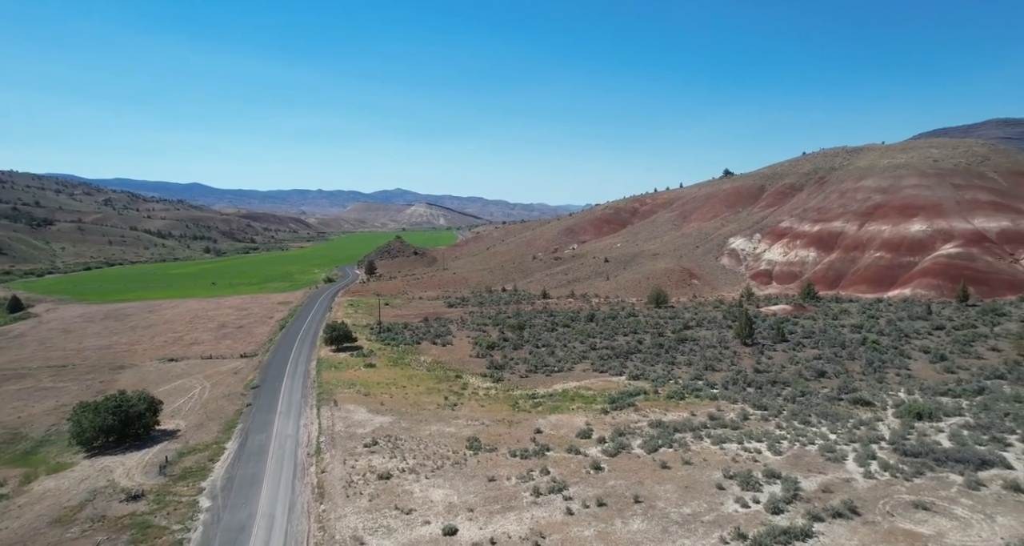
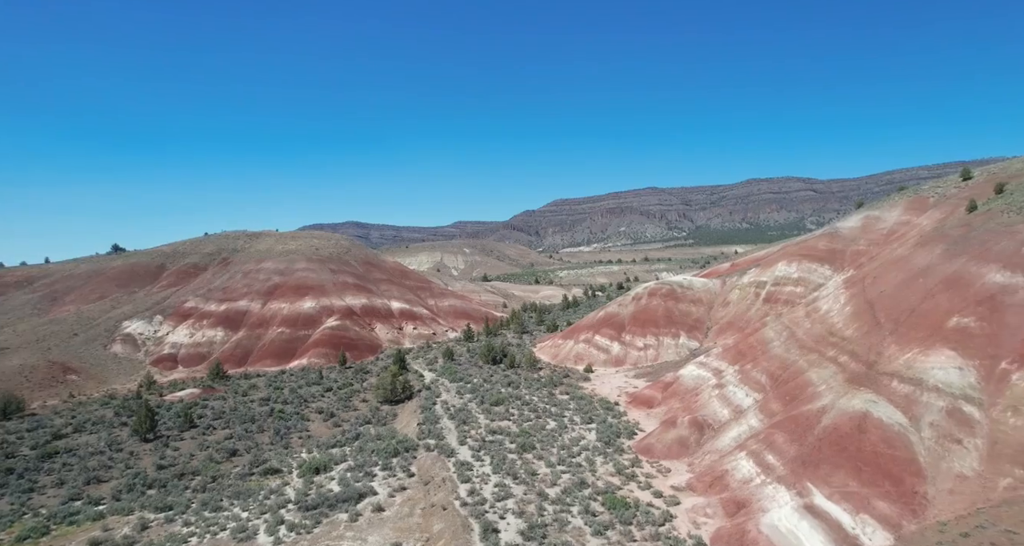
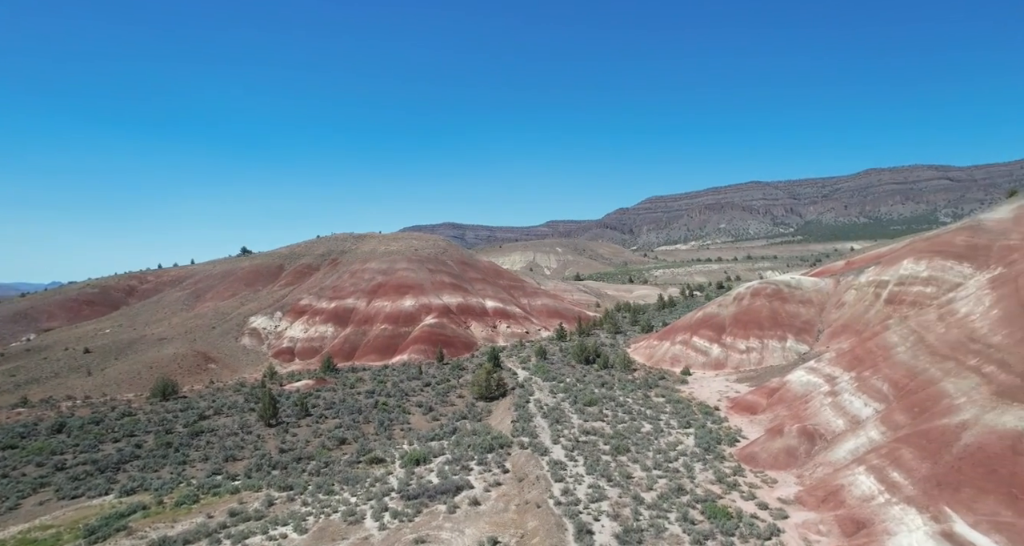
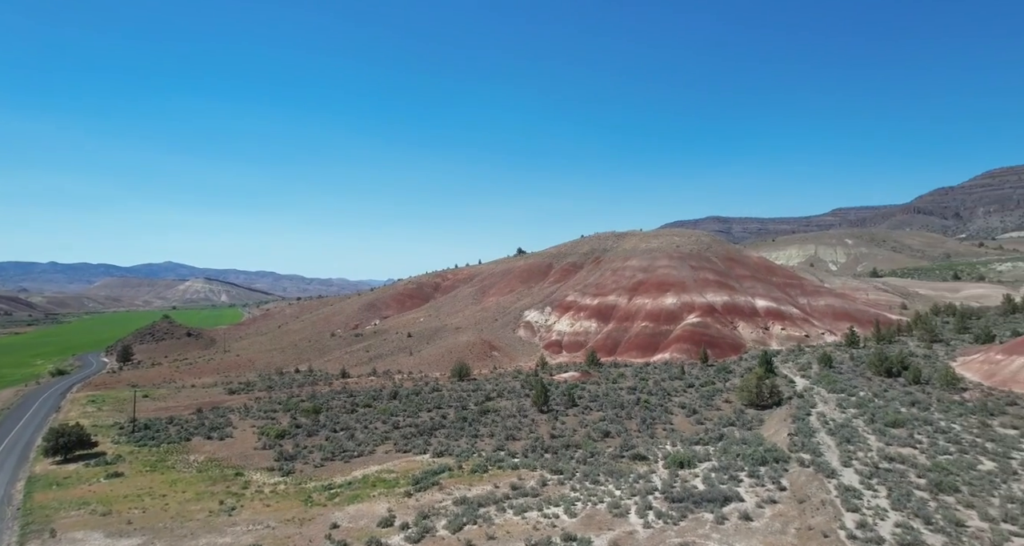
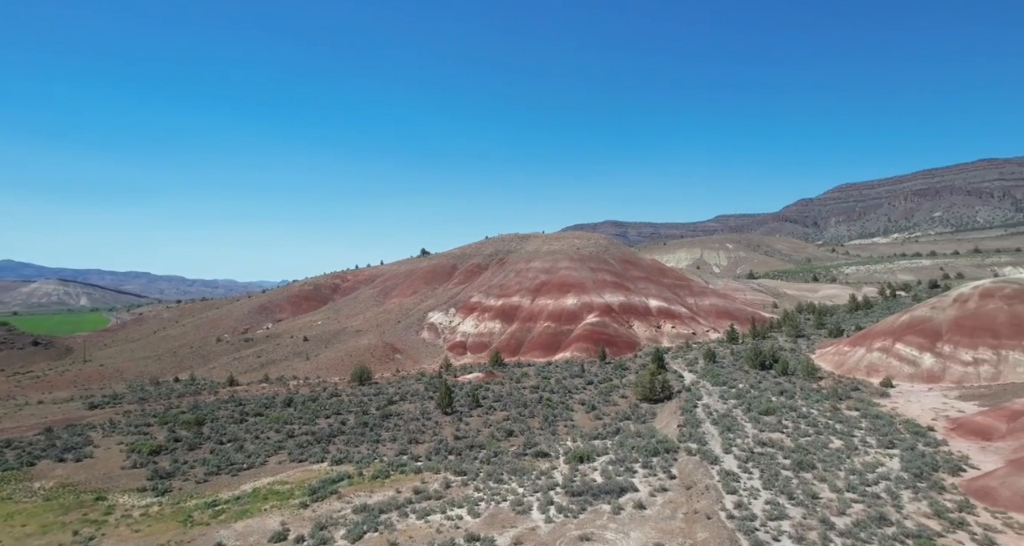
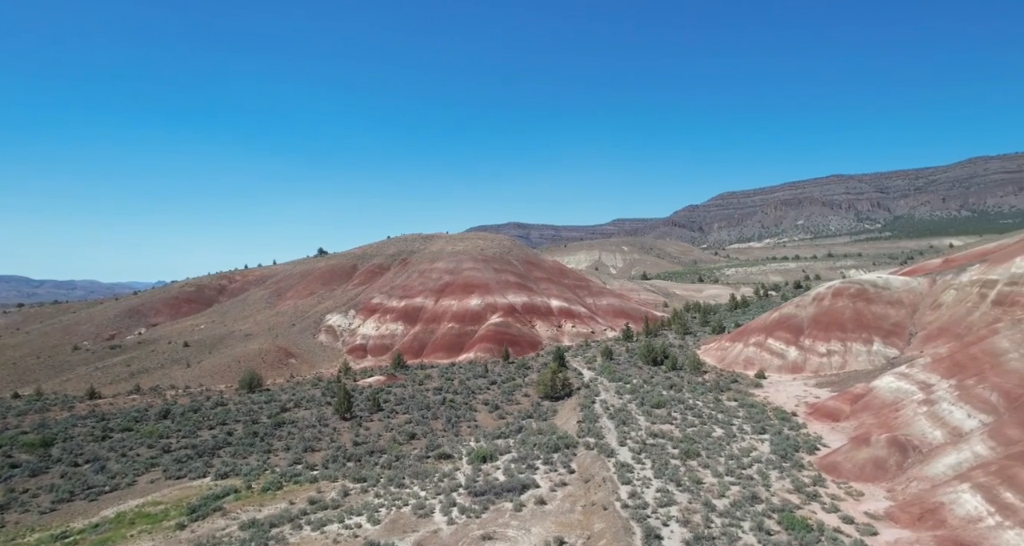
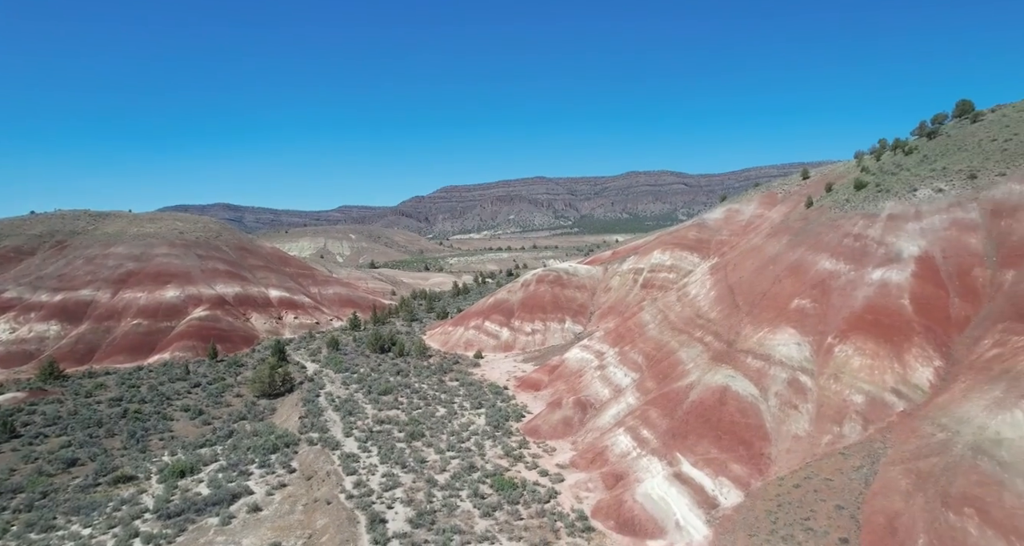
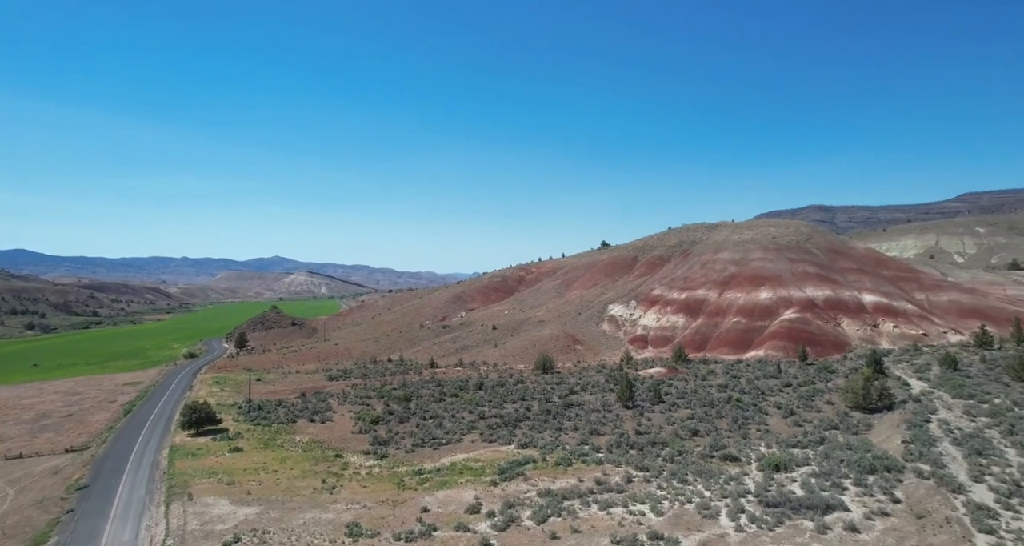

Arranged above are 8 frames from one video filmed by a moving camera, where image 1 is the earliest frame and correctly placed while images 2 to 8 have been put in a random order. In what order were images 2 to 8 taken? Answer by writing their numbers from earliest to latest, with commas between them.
8, 4, 5, 6, 3, 2, 7
